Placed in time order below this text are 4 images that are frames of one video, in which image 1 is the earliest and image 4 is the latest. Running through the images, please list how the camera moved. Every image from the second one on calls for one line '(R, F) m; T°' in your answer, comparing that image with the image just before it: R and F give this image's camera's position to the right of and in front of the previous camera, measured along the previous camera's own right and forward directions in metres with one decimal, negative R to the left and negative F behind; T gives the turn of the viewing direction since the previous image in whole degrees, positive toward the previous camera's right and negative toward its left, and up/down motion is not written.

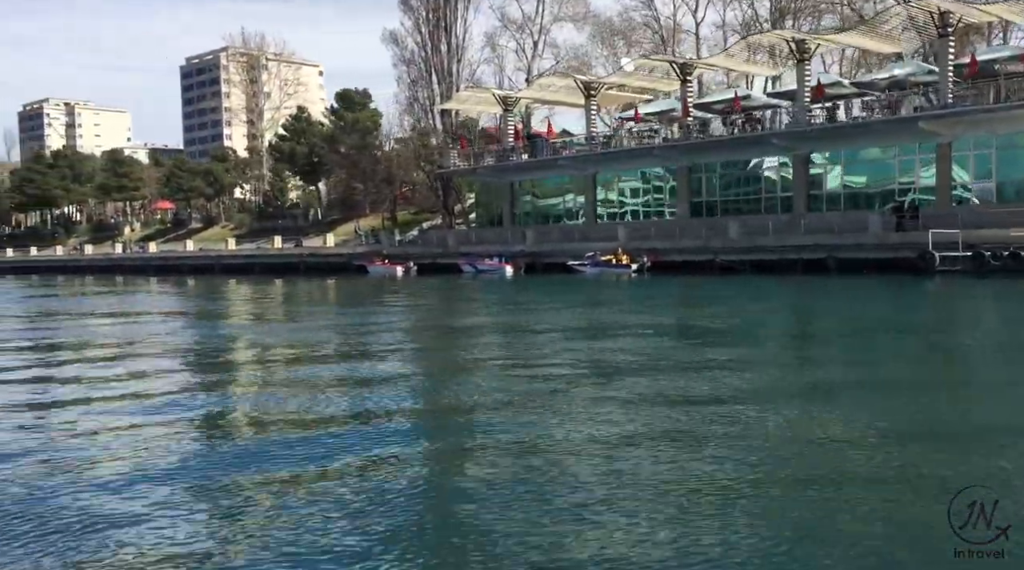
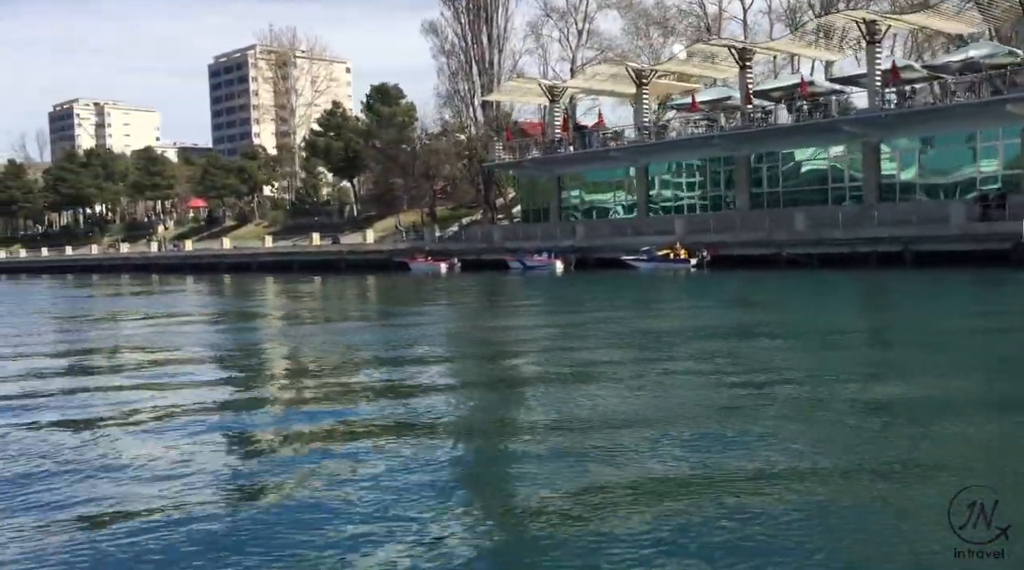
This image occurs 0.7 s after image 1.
(-1.0, +1.5) m; -1°
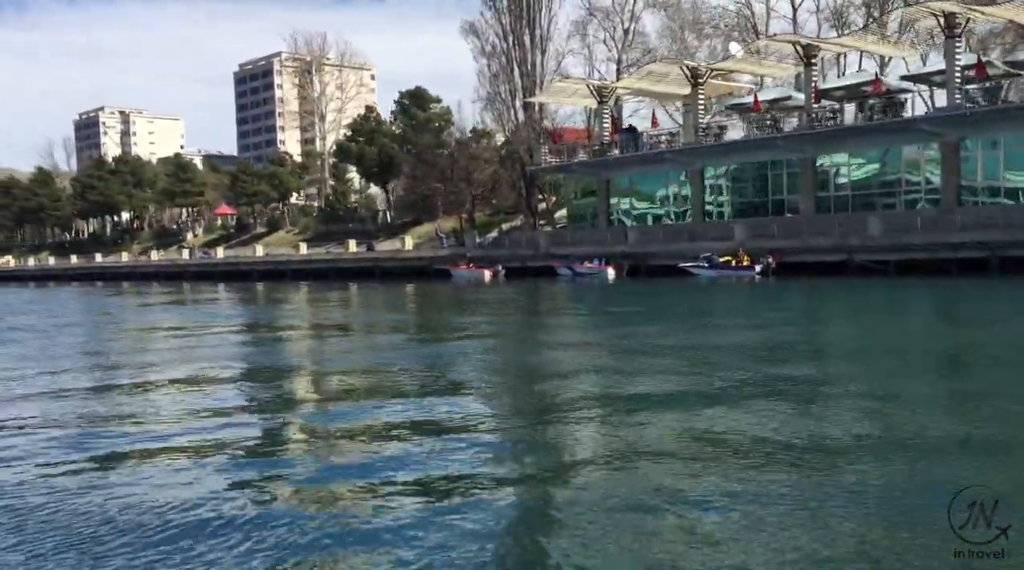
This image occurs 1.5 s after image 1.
(-1.1, +1.7) m; -1°
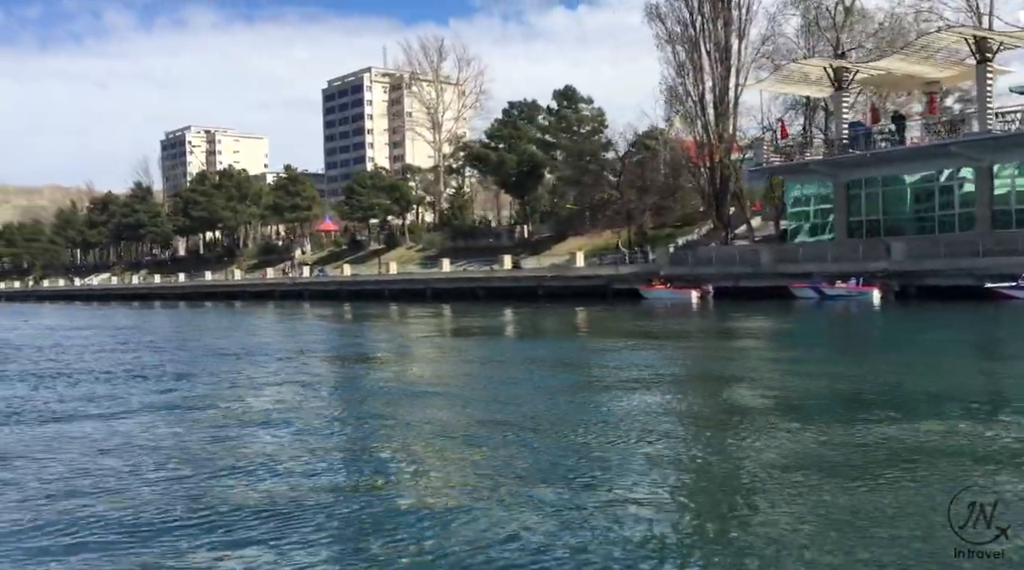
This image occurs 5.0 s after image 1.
(-5.3, +7.8) m; -4°
